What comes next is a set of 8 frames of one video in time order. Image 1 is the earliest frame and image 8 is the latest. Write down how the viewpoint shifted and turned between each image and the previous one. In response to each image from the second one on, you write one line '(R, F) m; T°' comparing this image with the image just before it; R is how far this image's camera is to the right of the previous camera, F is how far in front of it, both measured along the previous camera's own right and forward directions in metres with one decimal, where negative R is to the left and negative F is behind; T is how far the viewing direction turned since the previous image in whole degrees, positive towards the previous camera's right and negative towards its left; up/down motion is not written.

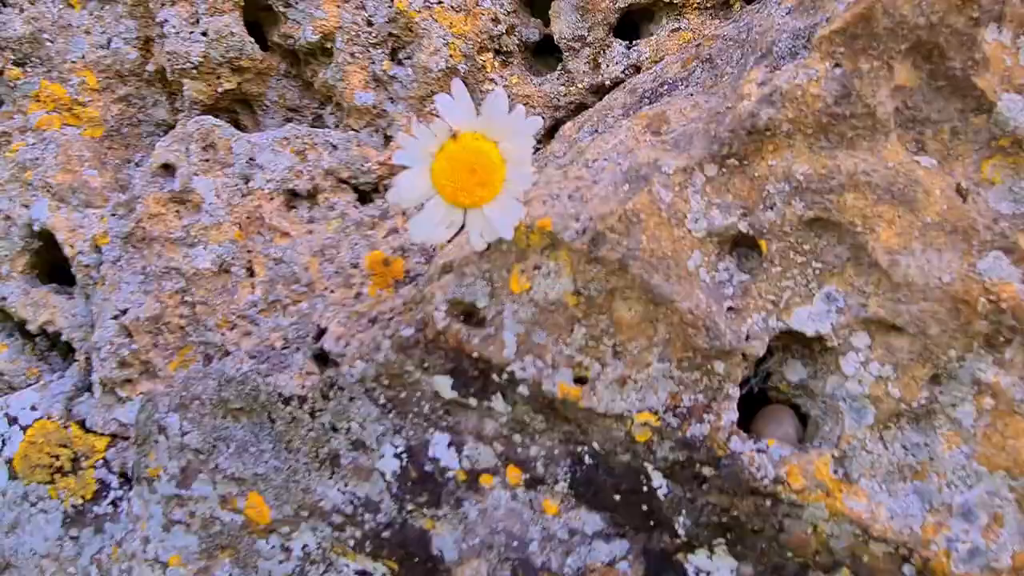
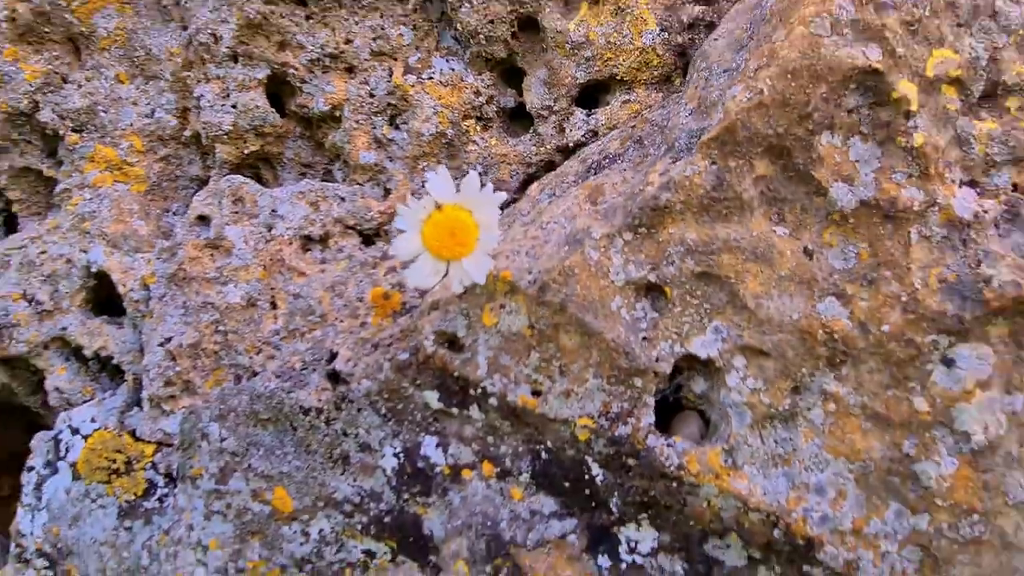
(0.0, -0.2) m; 0°
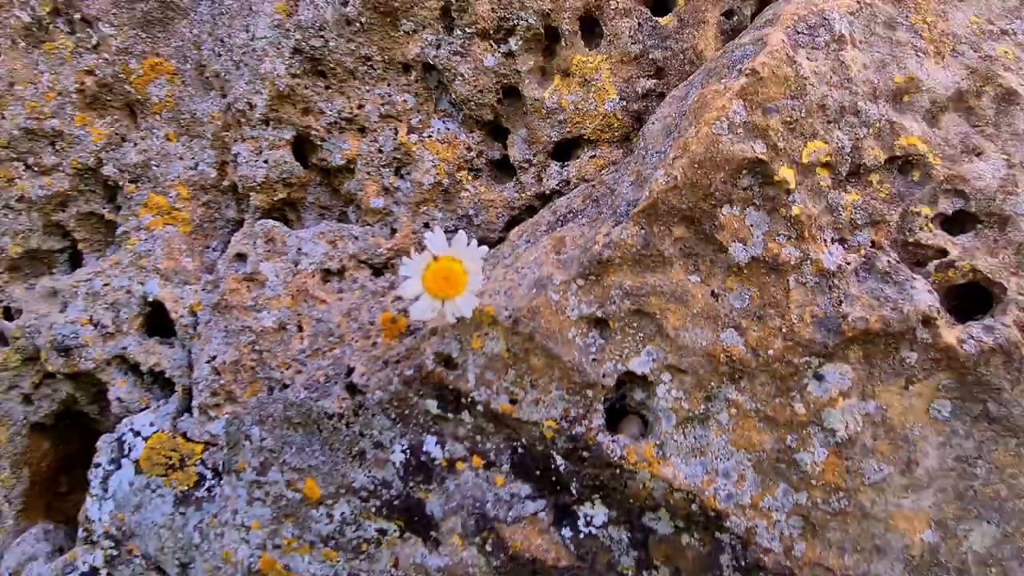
(0.0, -0.3) m; 0°
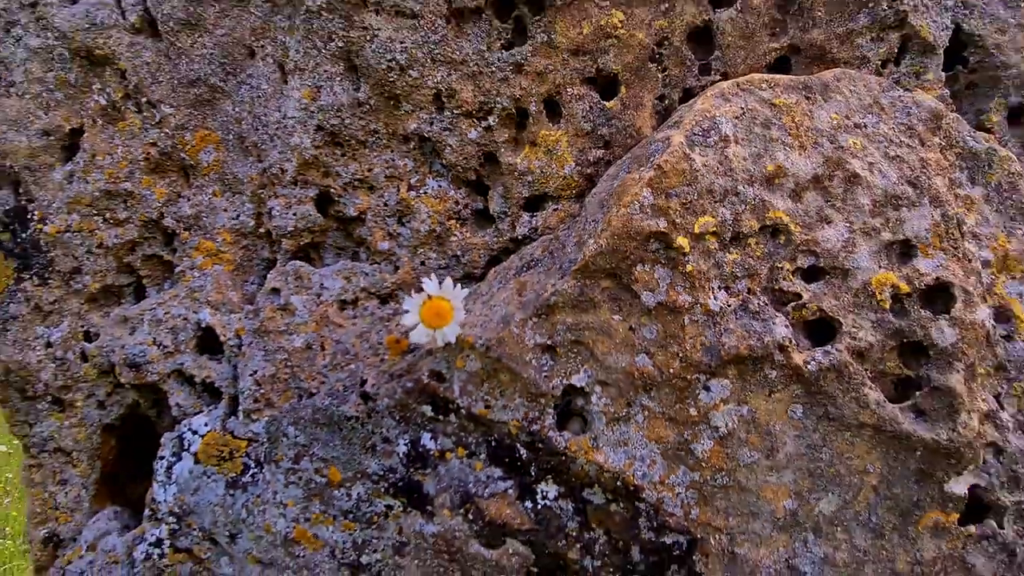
(+0.1, -0.4) m; 0°
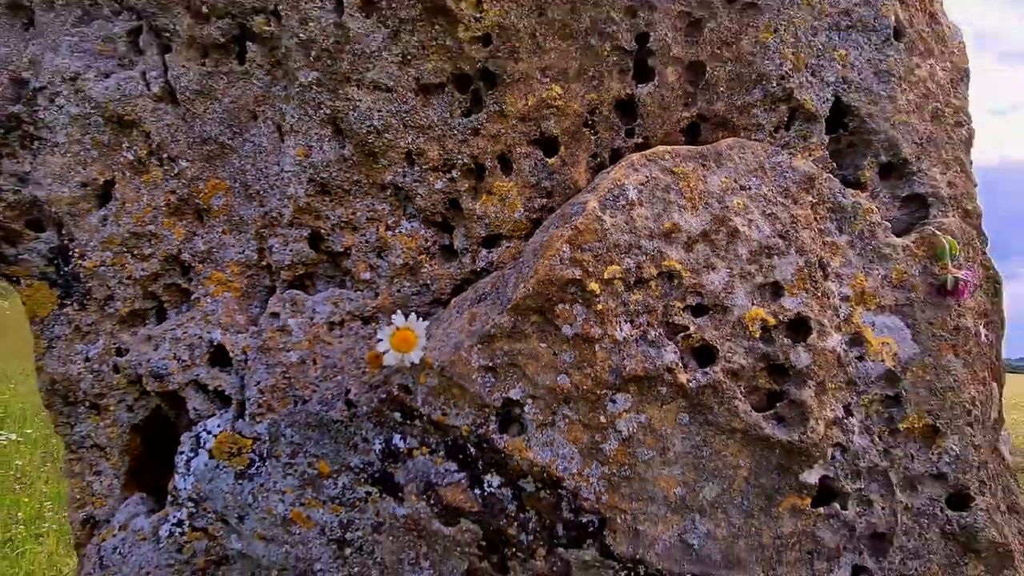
(+0.1, -0.4) m; 0°
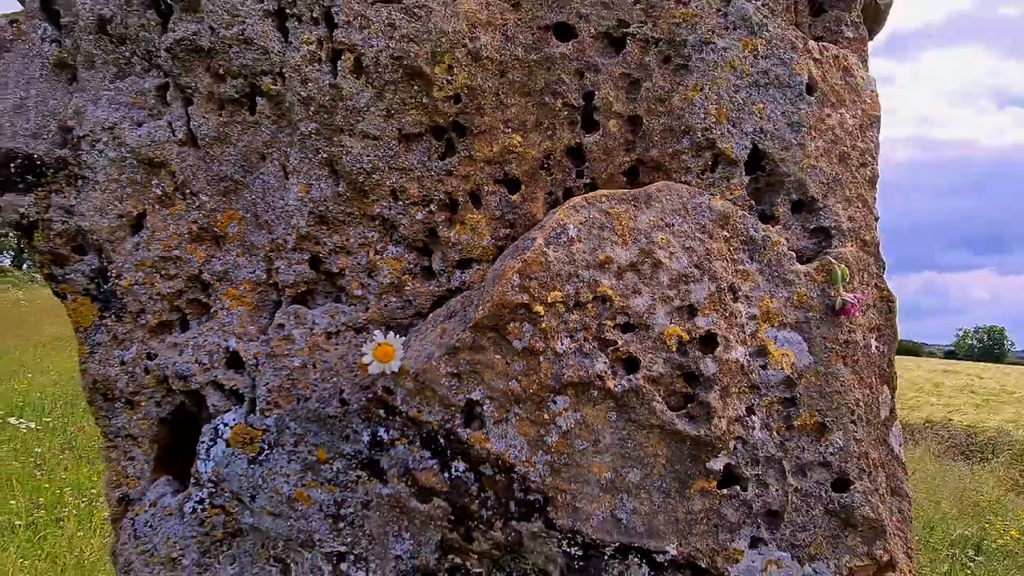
(+0.2, -0.5) m; -1°
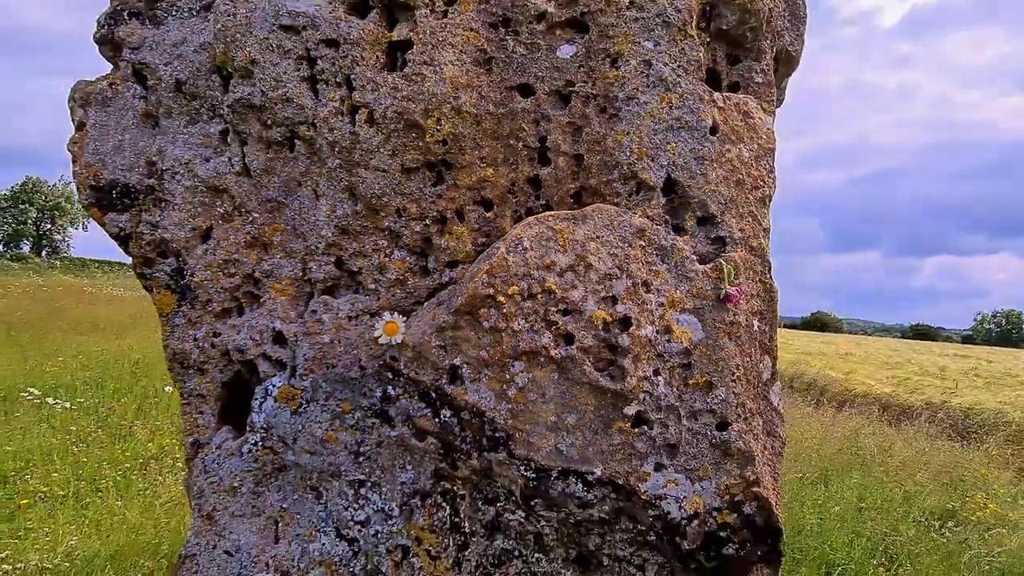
(+0.2, -1.0) m; -1°
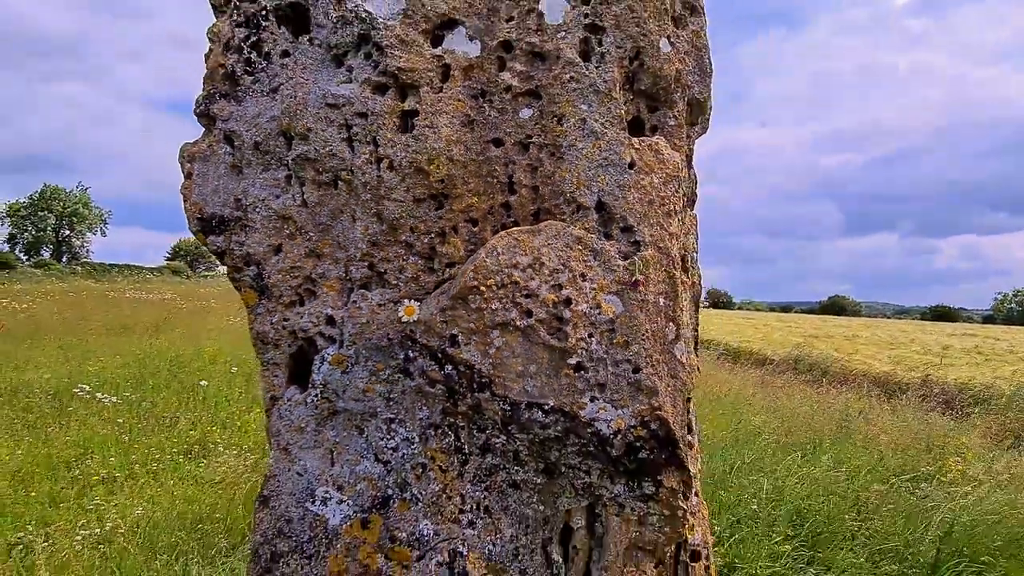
(+0.2, -1.7) m; -1°
